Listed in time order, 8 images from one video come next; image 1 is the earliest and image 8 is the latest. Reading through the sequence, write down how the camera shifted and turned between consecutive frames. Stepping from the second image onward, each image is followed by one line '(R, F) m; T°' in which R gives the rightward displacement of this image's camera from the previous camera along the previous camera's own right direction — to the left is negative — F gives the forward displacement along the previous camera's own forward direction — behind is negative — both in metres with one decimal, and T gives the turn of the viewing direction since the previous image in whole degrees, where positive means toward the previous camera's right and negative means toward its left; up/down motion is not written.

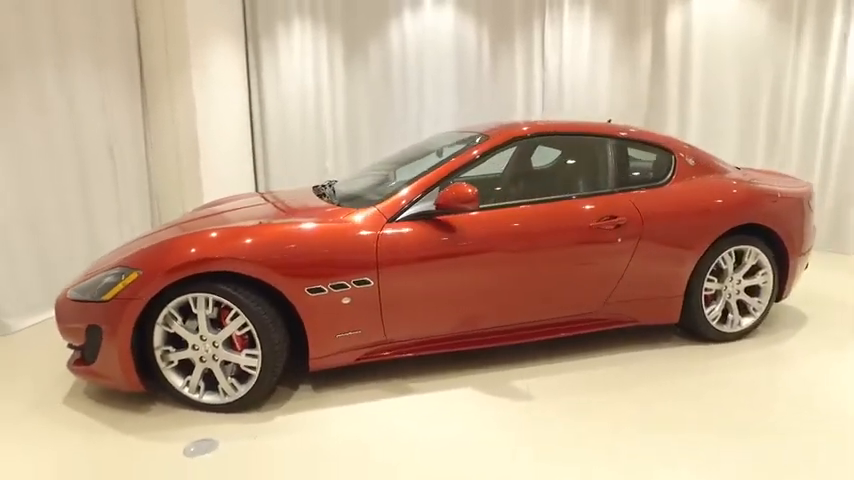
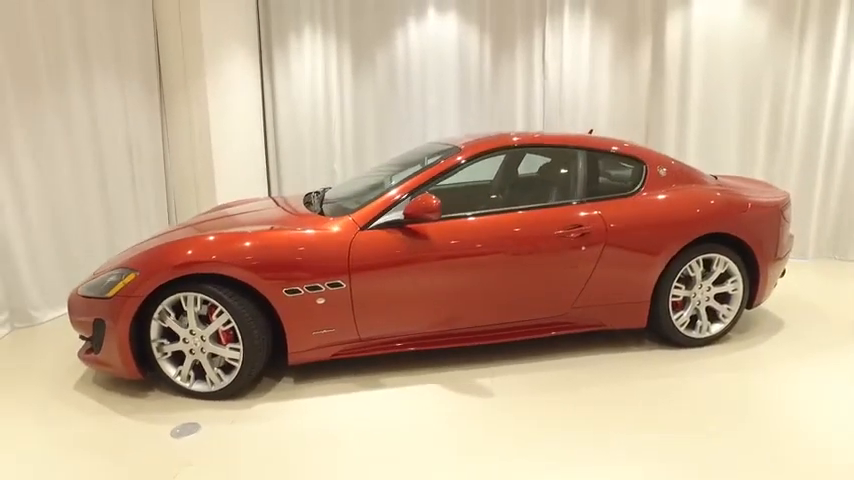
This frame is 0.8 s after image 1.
(+0.3, -0.2) m; -4°
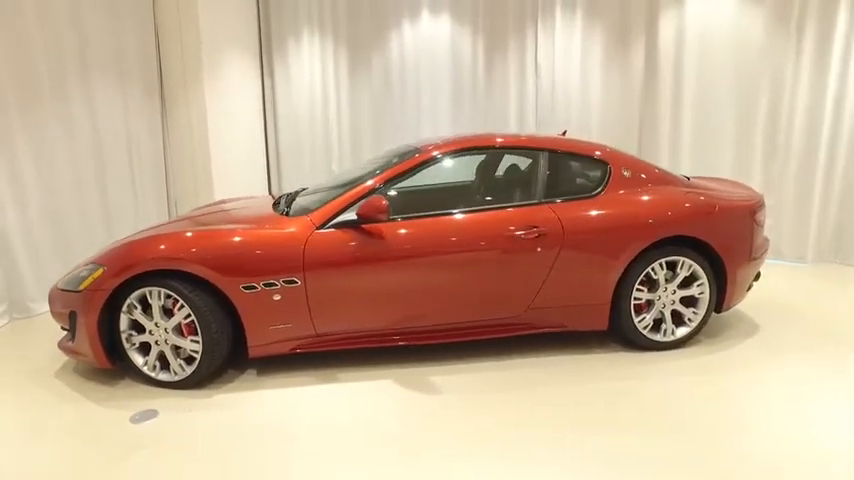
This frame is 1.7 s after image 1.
(+0.4, -0.1) m; -4°
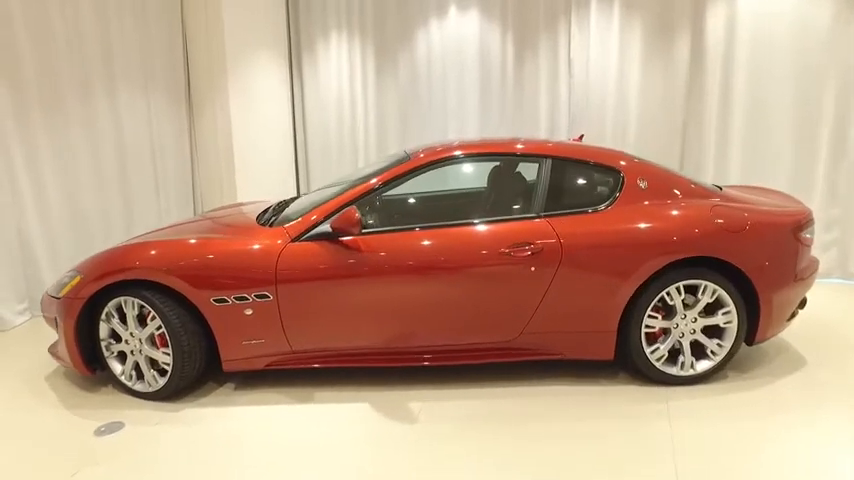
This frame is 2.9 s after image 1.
(+0.4, +0.3) m; -8°
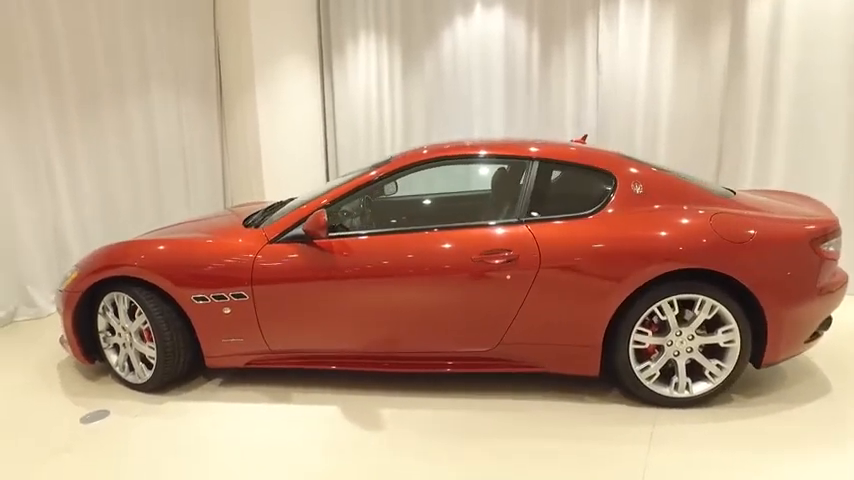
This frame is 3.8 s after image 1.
(+0.5, +0.1) m; -8°
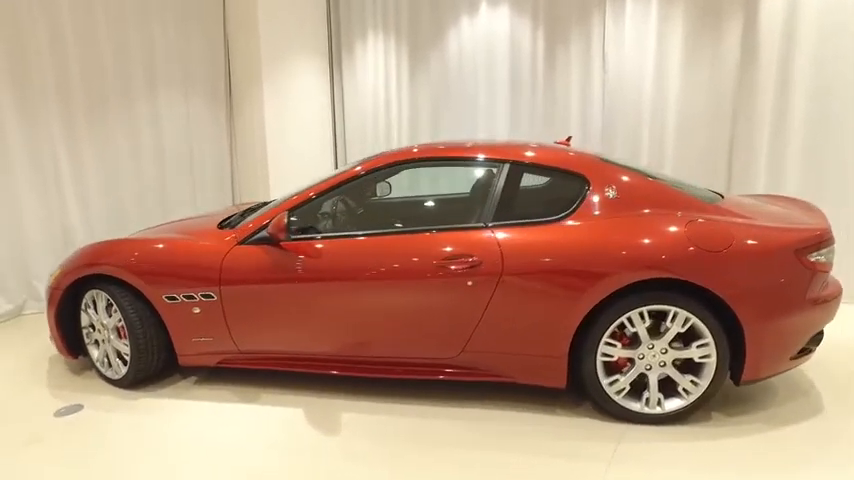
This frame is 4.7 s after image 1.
(+0.4, +0.1) m; -5°
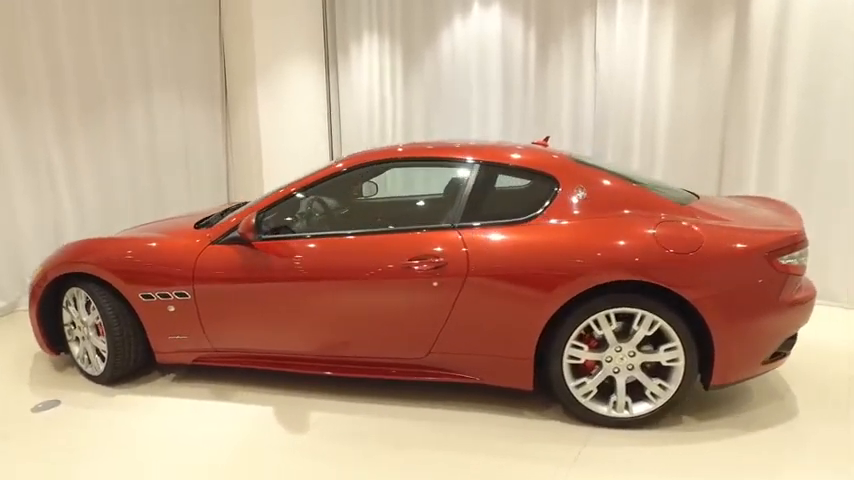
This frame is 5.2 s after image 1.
(+0.2, 0.0) m; -2°
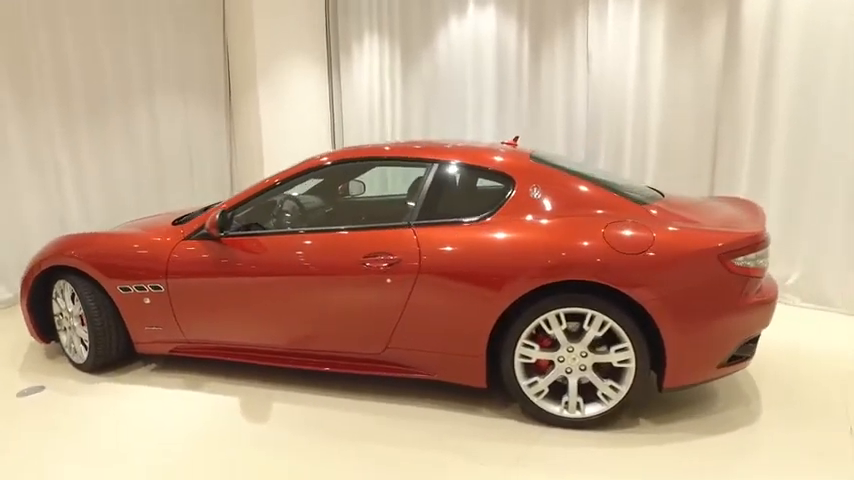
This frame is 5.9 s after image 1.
(+0.3, 0.0) m; -4°
